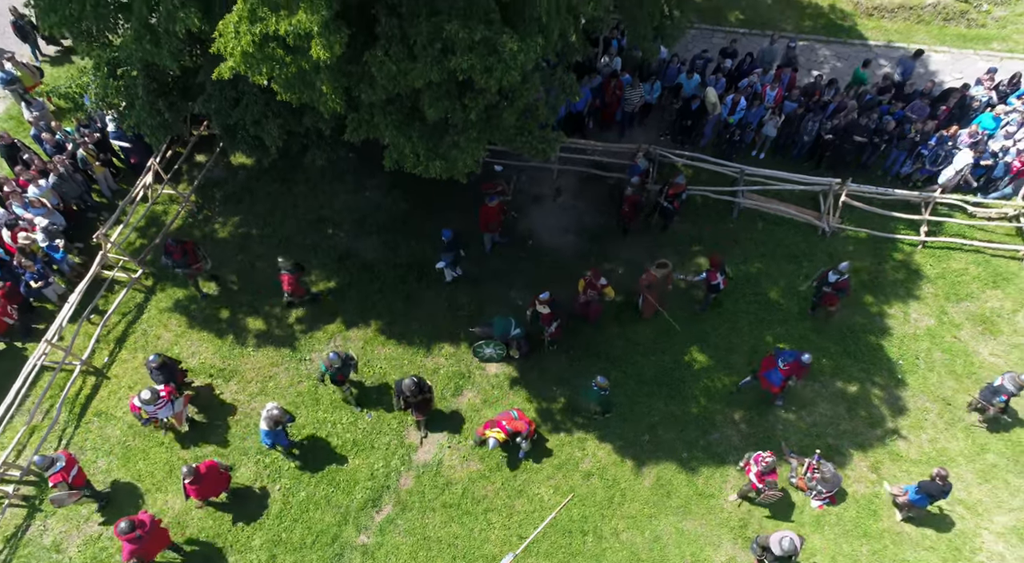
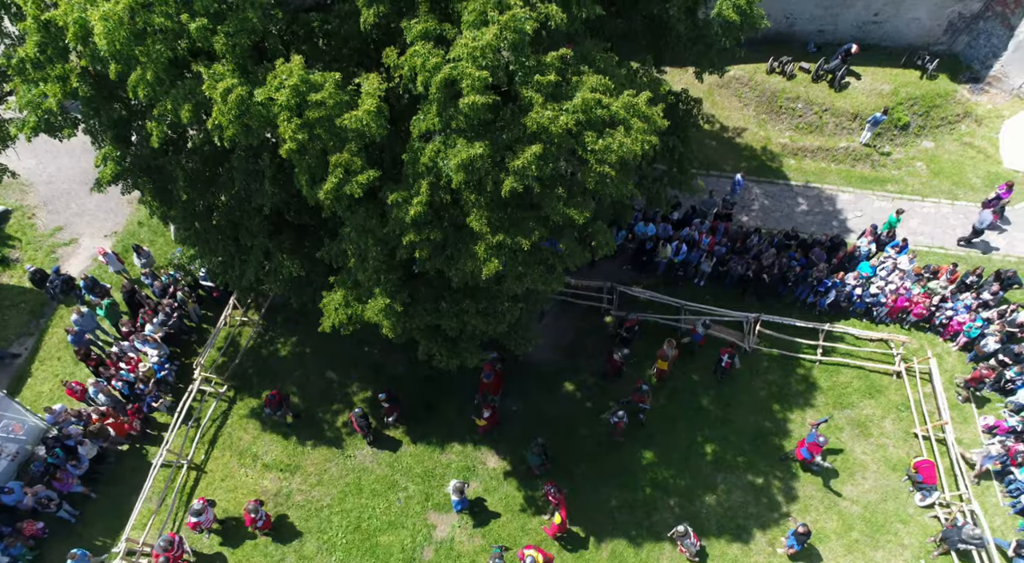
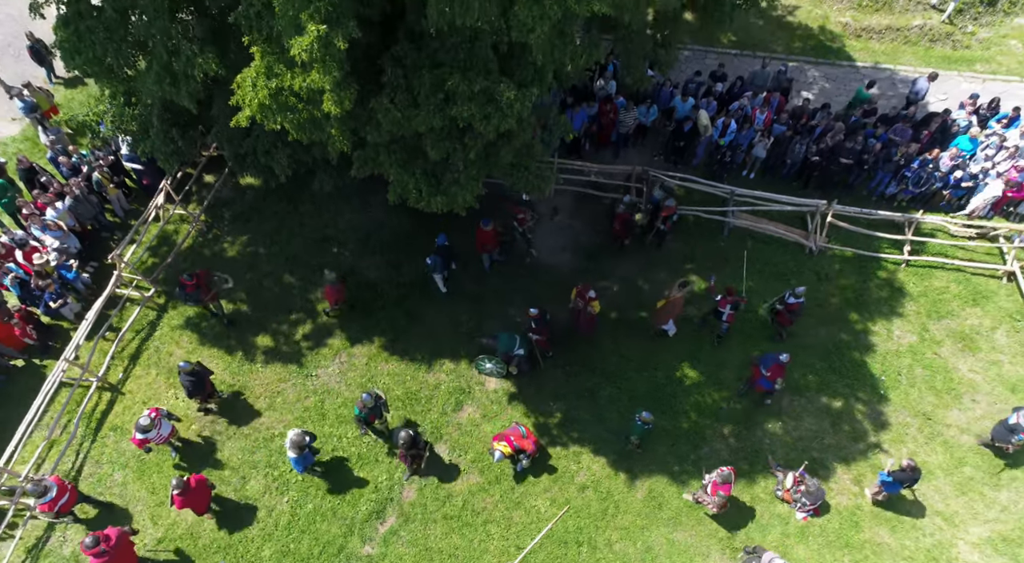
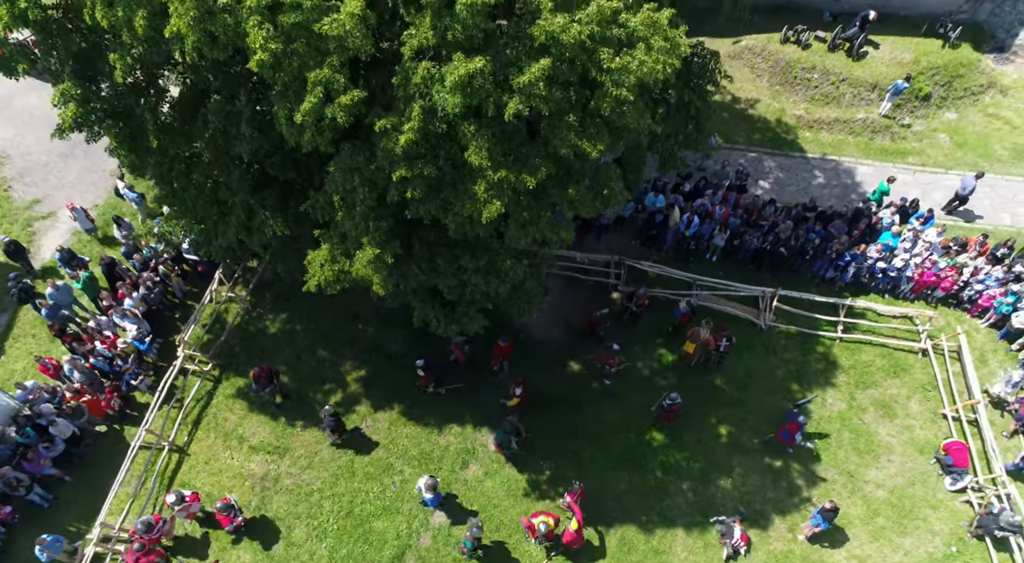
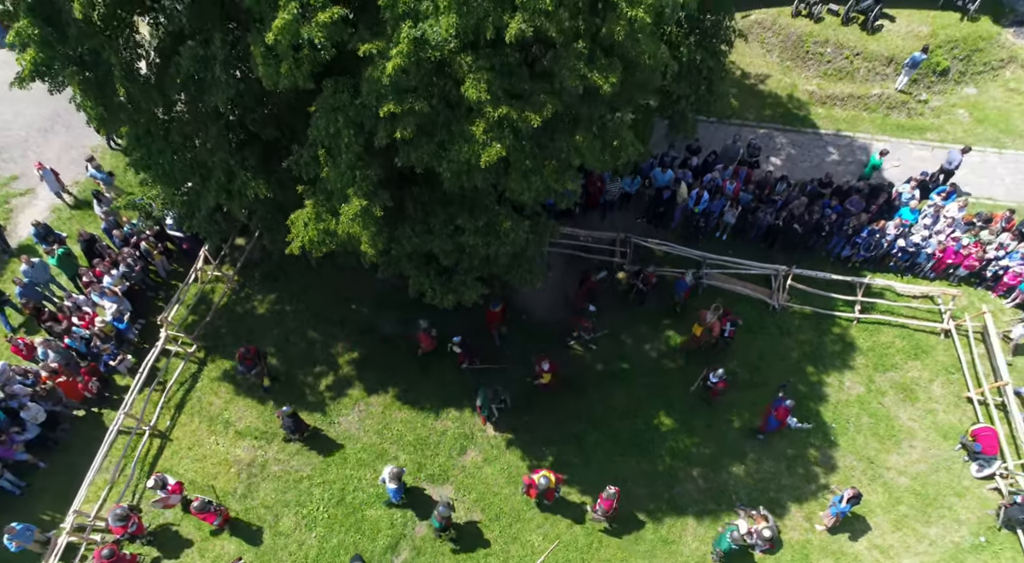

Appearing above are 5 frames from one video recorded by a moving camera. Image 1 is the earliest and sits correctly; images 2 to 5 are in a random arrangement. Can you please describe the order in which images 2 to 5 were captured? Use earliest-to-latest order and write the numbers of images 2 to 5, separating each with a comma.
3, 5, 4, 2
